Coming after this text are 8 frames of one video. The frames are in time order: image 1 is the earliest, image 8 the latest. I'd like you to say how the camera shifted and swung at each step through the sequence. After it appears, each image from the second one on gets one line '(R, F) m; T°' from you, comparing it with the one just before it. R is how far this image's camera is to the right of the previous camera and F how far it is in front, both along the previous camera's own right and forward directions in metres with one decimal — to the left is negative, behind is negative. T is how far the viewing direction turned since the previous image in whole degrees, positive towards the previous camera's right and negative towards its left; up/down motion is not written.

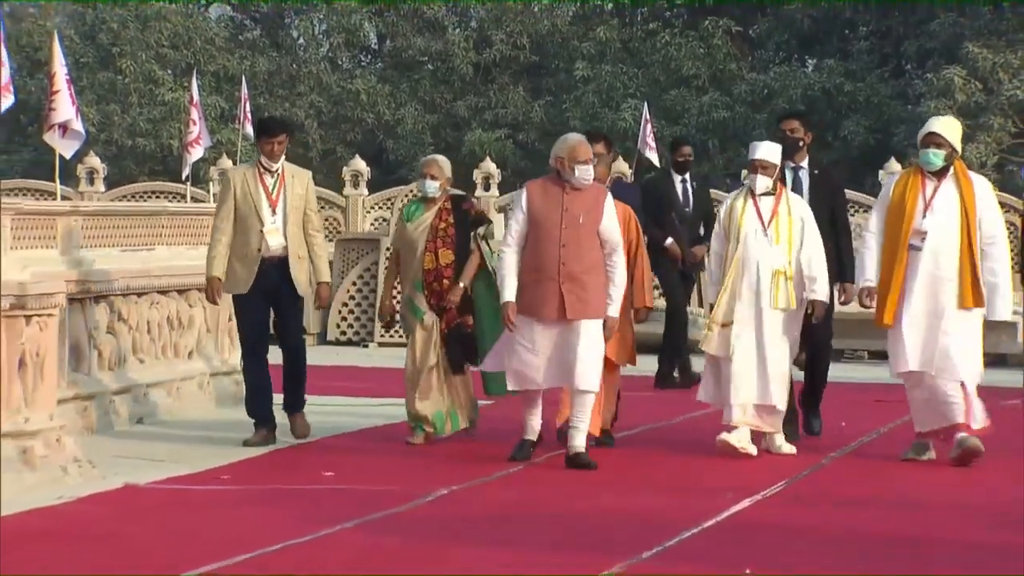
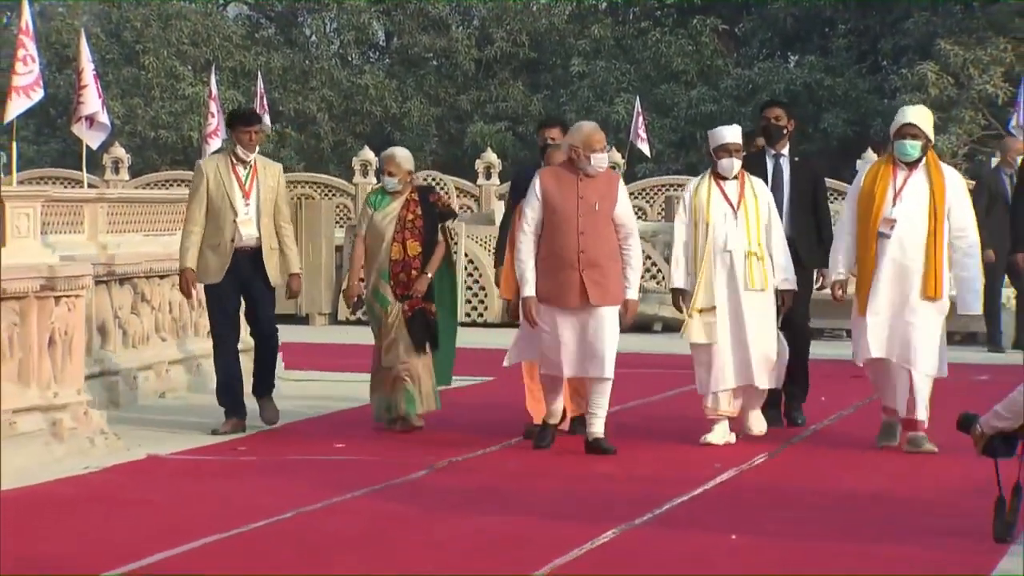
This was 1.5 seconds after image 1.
(+0.2, -1.0) m; -1°
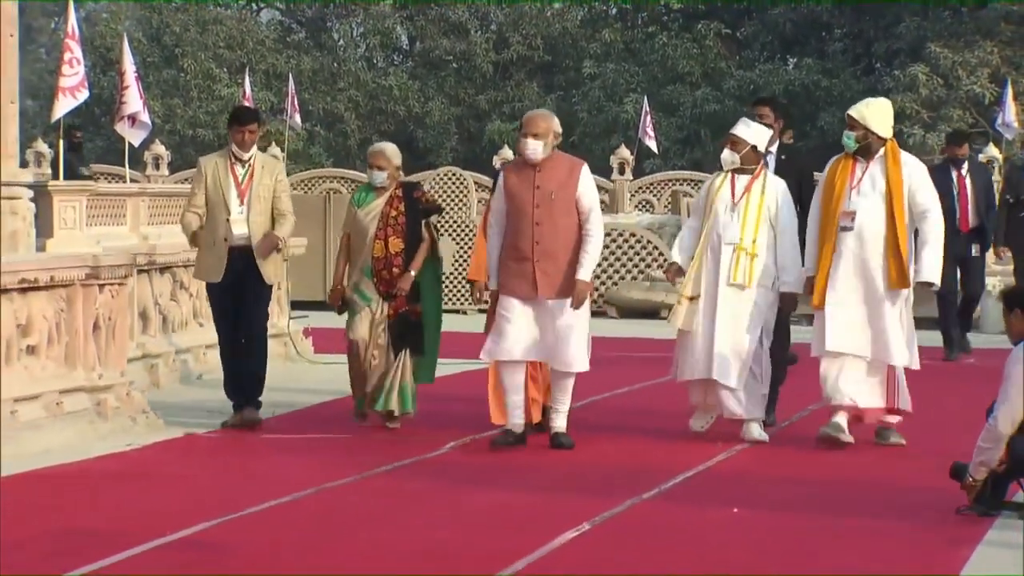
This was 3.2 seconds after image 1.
(+0.2, -1.0) m; -1°
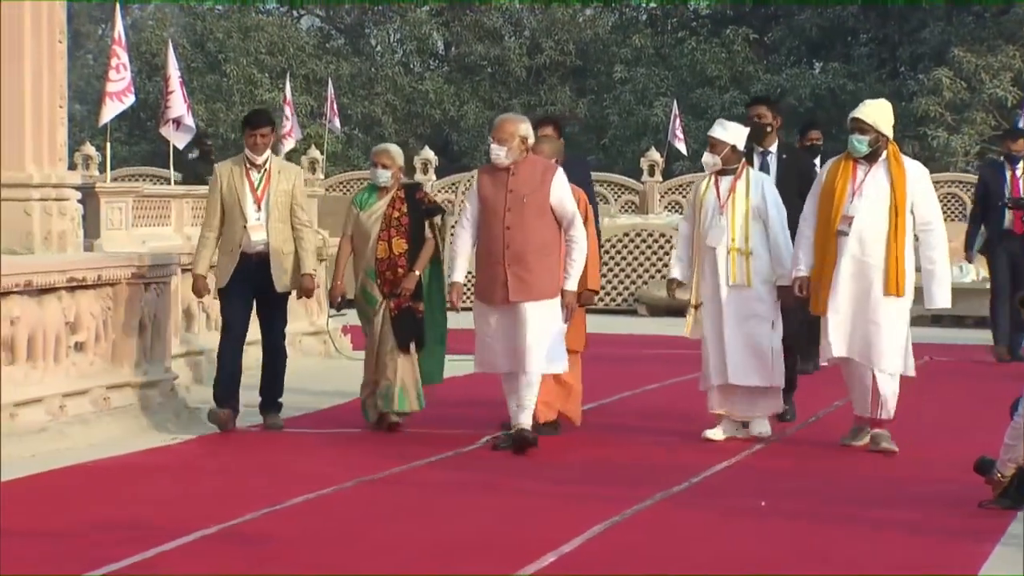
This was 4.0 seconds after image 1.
(+0.1, -0.5) m; -1°
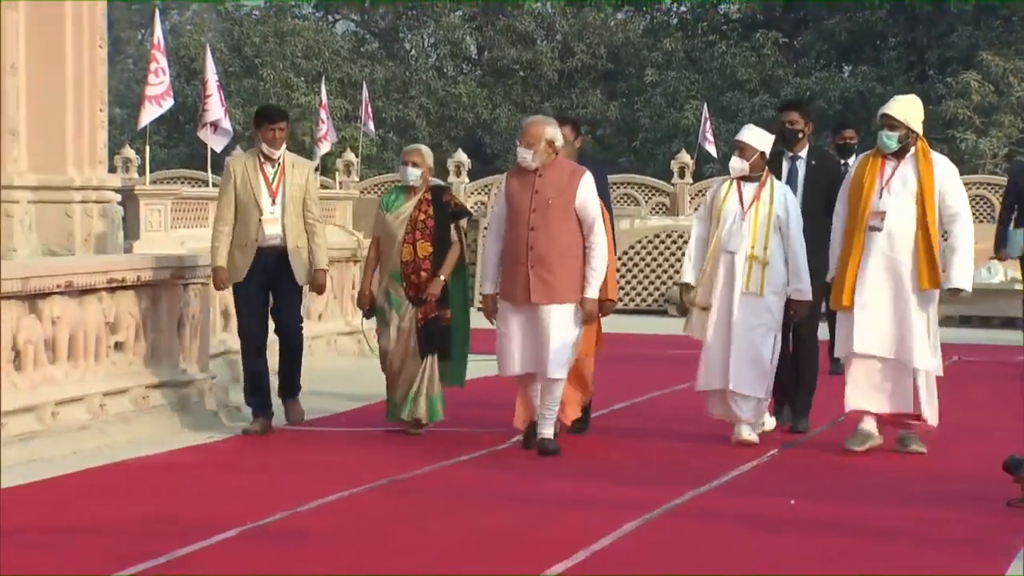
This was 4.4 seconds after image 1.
(0.0, -0.2) m; -1°
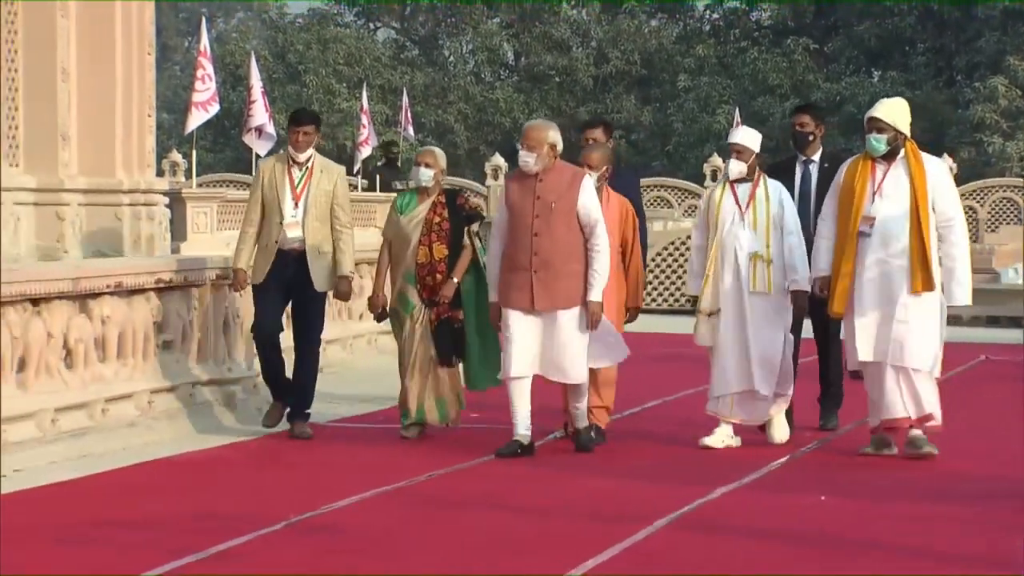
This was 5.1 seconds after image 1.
(+0.1, -0.4) m; -2°
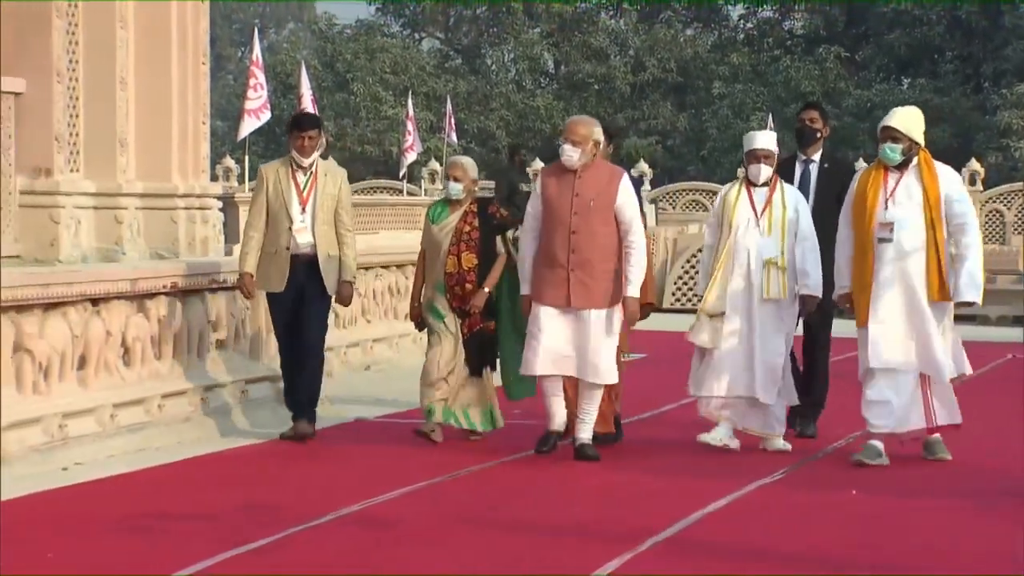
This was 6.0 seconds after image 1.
(+0.2, -0.6) m; -2°
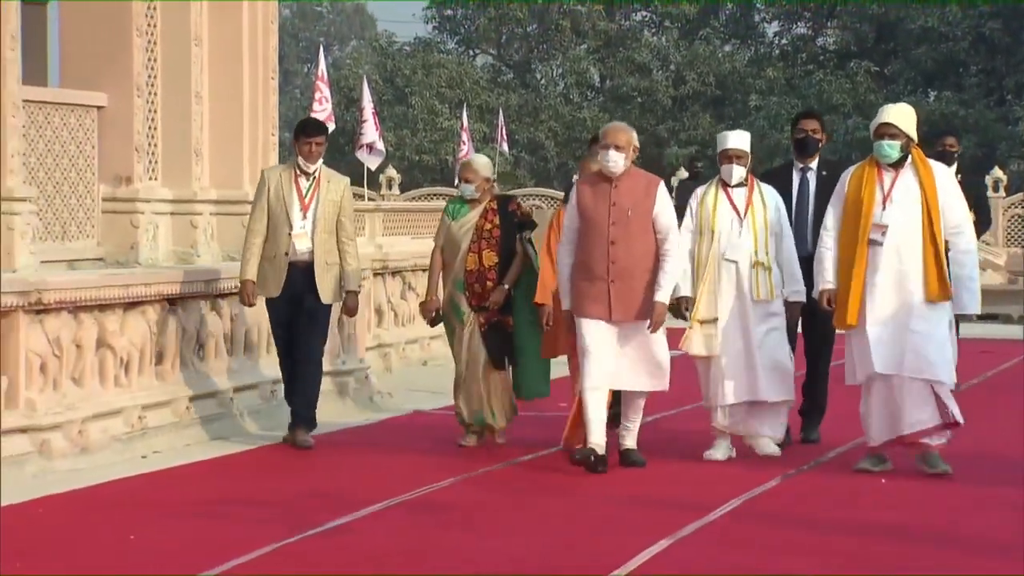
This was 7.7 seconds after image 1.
(+0.3, -1.2) m; -2°
